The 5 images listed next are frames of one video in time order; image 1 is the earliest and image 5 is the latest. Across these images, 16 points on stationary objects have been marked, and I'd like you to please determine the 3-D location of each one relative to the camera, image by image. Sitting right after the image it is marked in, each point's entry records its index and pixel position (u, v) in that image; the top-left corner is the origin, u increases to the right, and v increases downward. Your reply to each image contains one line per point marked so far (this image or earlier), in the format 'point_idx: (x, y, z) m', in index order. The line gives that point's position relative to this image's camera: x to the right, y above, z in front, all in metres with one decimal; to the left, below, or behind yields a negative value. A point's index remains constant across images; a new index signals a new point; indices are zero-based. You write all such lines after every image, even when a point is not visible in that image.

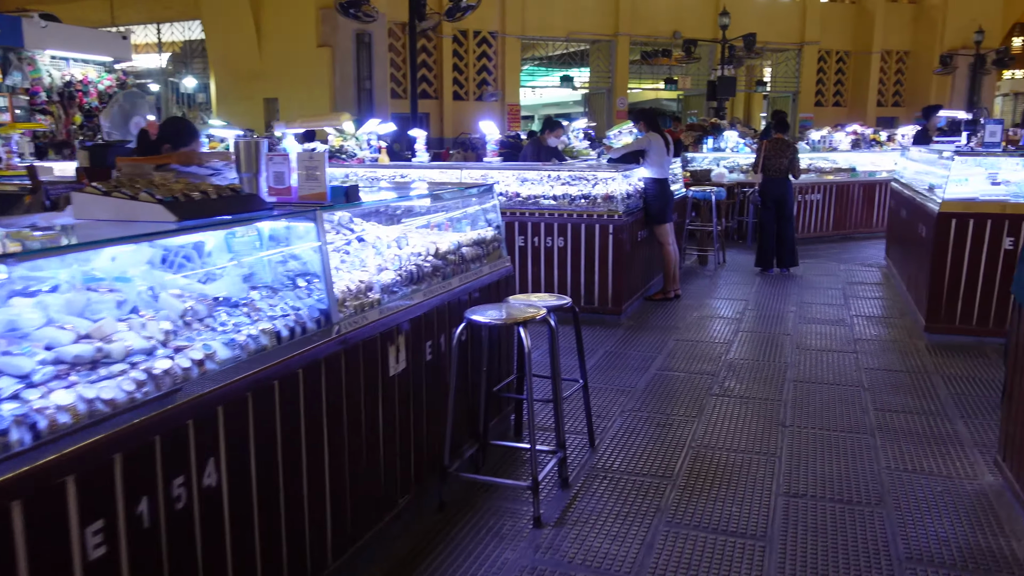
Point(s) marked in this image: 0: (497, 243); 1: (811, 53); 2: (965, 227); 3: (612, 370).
0: (-0.1, +0.2, +3.7) m
1: (+7.3, +5.7, +19.5) m
2: (+2.9, +0.4, +5.1) m
3: (+0.6, -0.5, +4.8) m
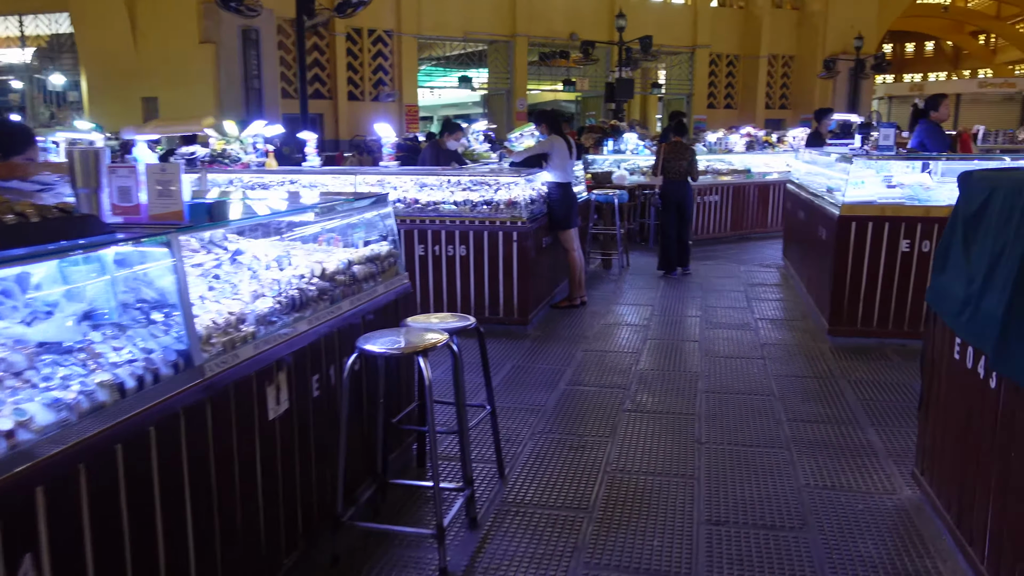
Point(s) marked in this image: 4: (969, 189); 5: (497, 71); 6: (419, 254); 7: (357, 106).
0: (-0.5, +0.1, +3.3) m
1: (+4.8, +5.8, +20.0) m
2: (+2.3, +0.4, +5.1) m
3: (0.0, -0.6, +4.6) m
4: (+1.6, +0.3, +2.8) m
5: (-0.3, +4.9, +18.1) m
6: (-0.7, +0.3, +6.0) m
7: (-3.1, +3.7, +16.1) m
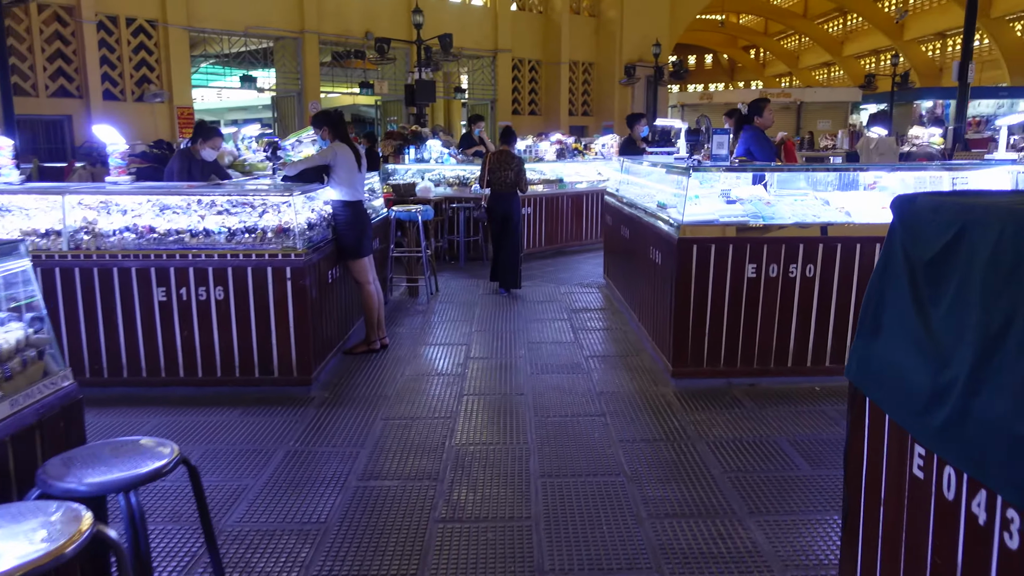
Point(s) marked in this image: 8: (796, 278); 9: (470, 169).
0: (-1.2, -0.2, +2.0) m
1: (-0.2, +5.5, +19.4) m
2: (+1.1, +0.2, +4.4) m
3: (-0.9, -0.8, +3.3) m
4: (+1.0, +0.2, +1.9) m
5: (-4.7, +4.5, +16.4) m
6: (-2.0, -0.1, +4.5) m
7: (-6.9, +3.1, +13.8) m
8: (+1.6, +0.1, +4.4) m
9: (-0.5, +1.5, +9.7) m
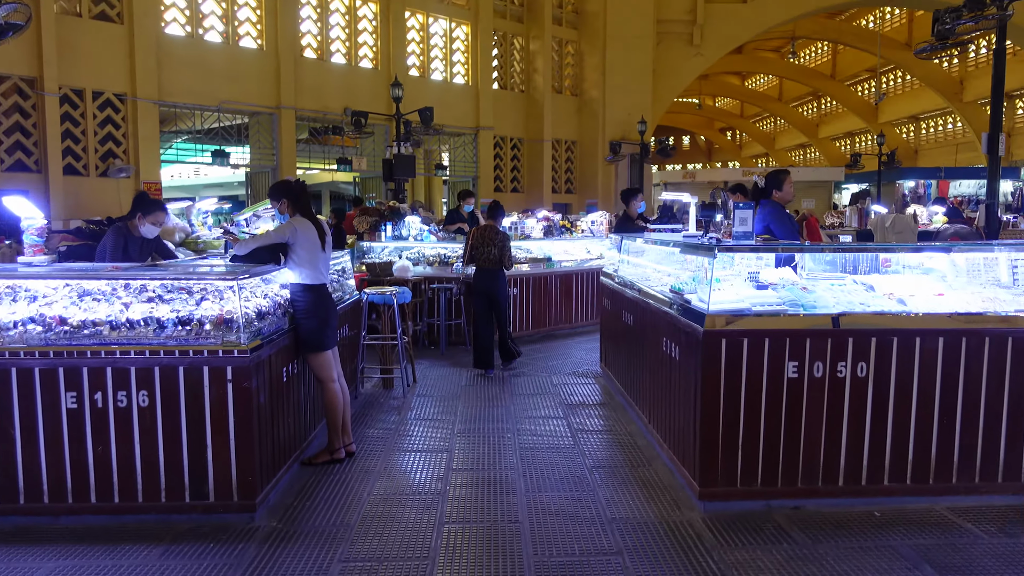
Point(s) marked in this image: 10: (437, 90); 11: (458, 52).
0: (-1.2, -0.4, +1.2) m
1: (-0.6, +3.6, +19.1) m
2: (+1.0, -0.3, +3.6) m
3: (-0.9, -1.2, +2.4) m
4: (+1.0, -0.1, +1.2) m
5: (-5.0, +2.8, +15.9) m
6: (-2.0, -0.5, +3.6) m
7: (-7.1, +1.7, +13.1) m
8: (+1.5, -0.4, +3.7) m
9: (-0.7, +0.5, +9.0) m
10: (-1.7, +4.5, +18.1) m
11: (-1.3, +5.5, +18.8) m
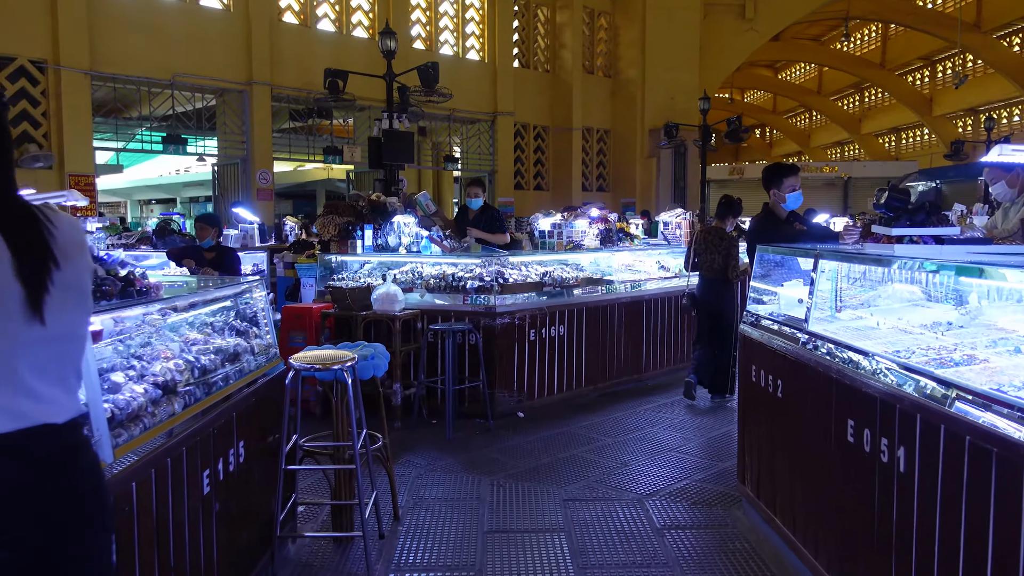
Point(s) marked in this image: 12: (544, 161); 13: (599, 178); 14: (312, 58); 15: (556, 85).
0: (-1.0, -0.6, -2.0) m
1: (-0.1, +3.2, +15.9) m
2: (+1.3, -0.5, +0.4) m
3: (-0.7, -1.4, -0.8) m
4: (+1.2, -0.3, -2.0) m
5: (-4.6, +2.5, +12.8) m
6: (-1.8, -0.8, +0.5) m
7: (-6.8, +1.4, +10.0) m
8: (+1.8, -0.7, +0.5) m
9: (-0.4, +0.2, +5.9) m
10: (-1.3, +4.1, +14.9) m
11: (-0.8, +5.2, +15.6) m
12: (+0.7, +2.8, +17.5) m
13: (+2.0, +2.5, +18.3) m
14: (-3.3, +3.9, +13.3) m
15: (+0.9, +4.4, +17.3) m
